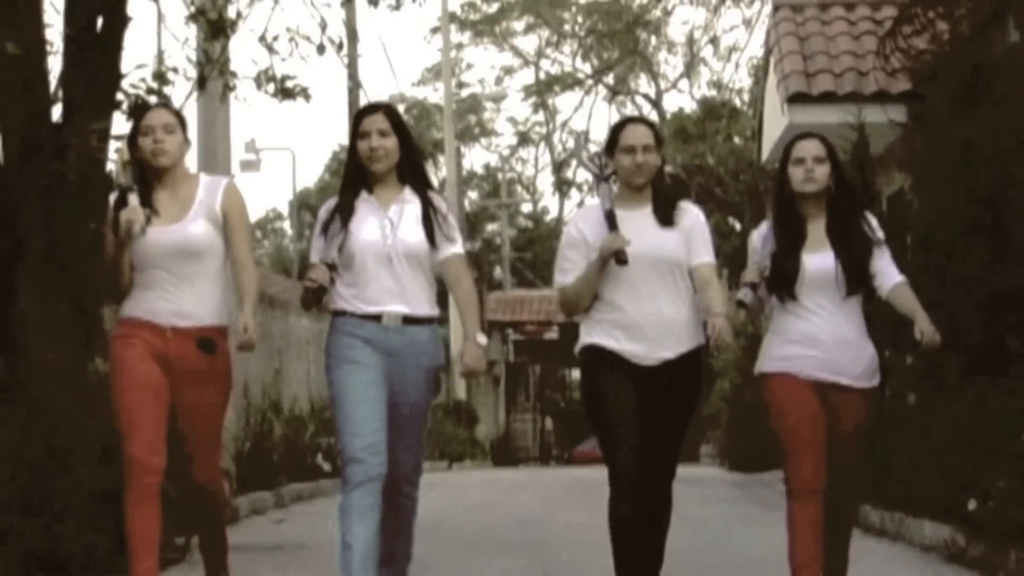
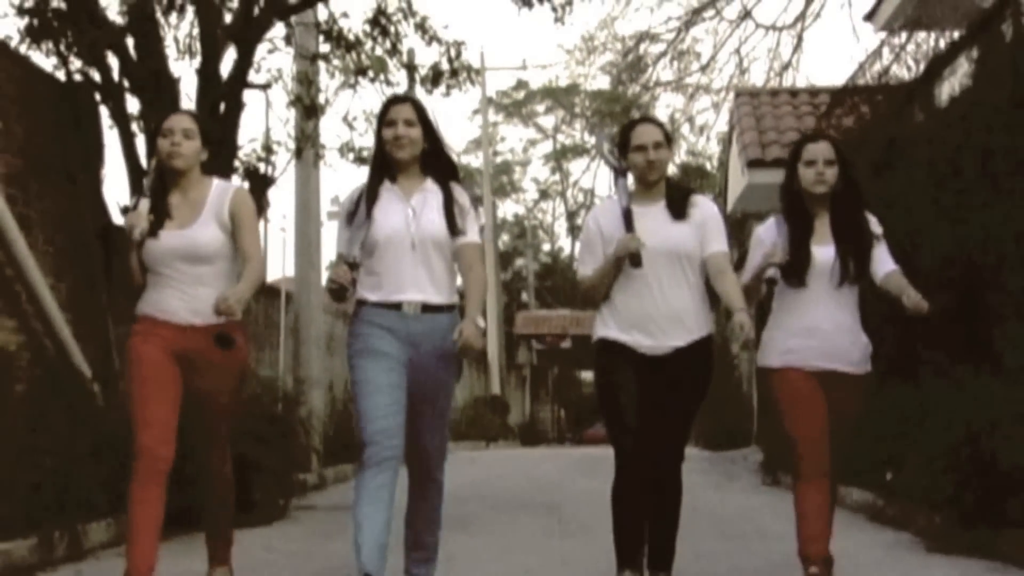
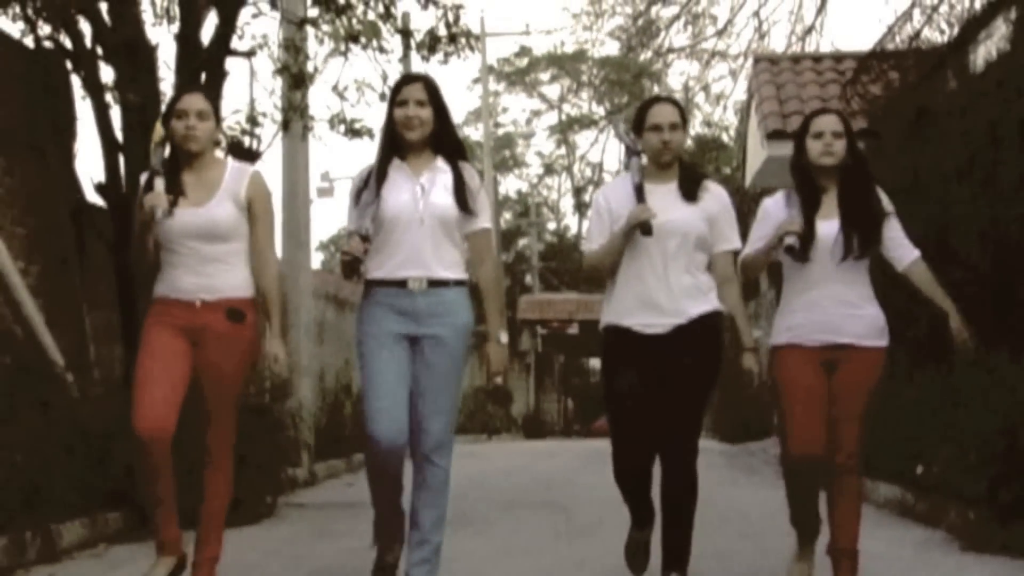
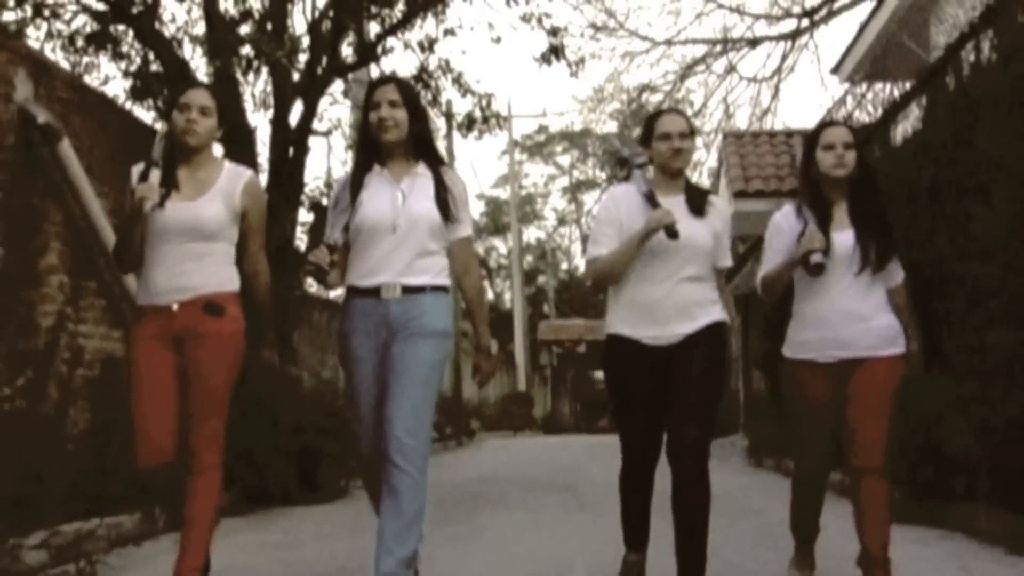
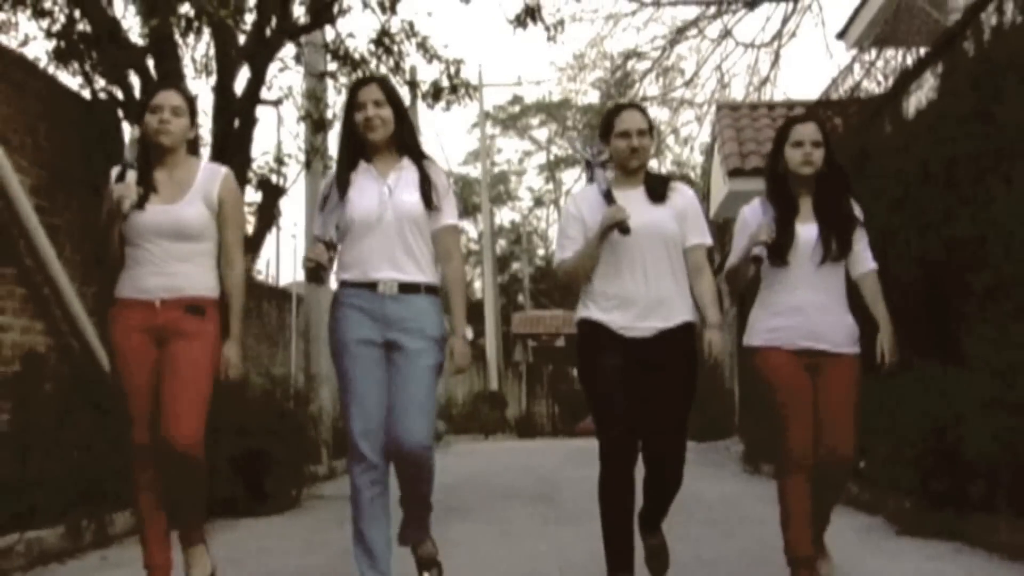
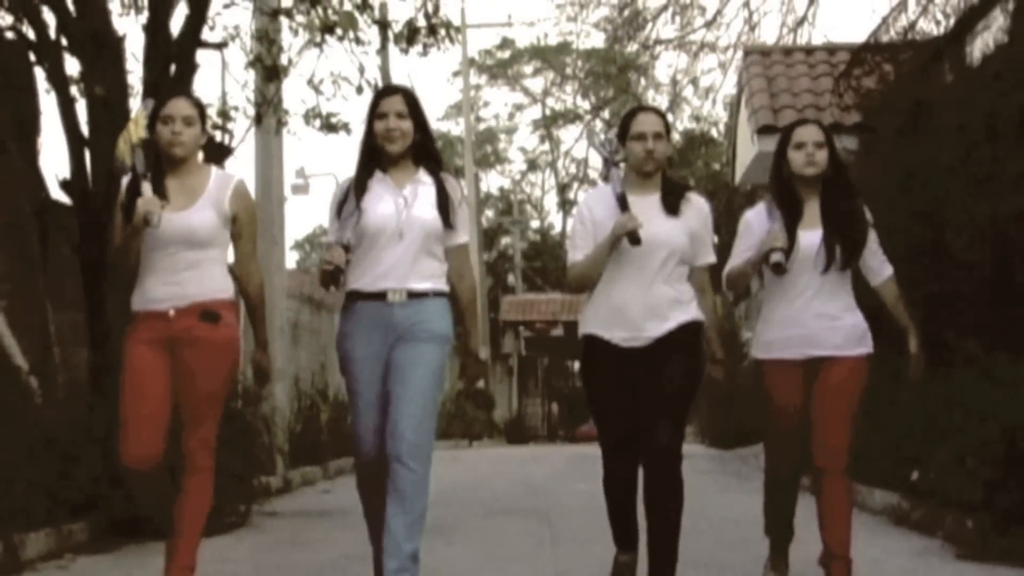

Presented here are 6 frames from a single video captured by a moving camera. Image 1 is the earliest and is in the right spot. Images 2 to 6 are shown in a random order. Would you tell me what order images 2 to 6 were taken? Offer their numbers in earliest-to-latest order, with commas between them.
6, 3, 2, 5, 4
